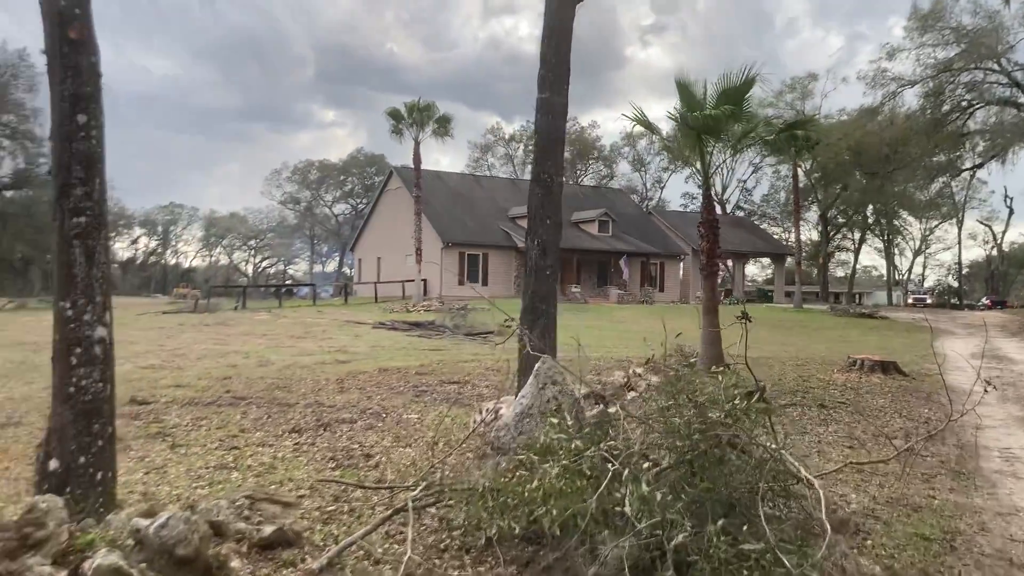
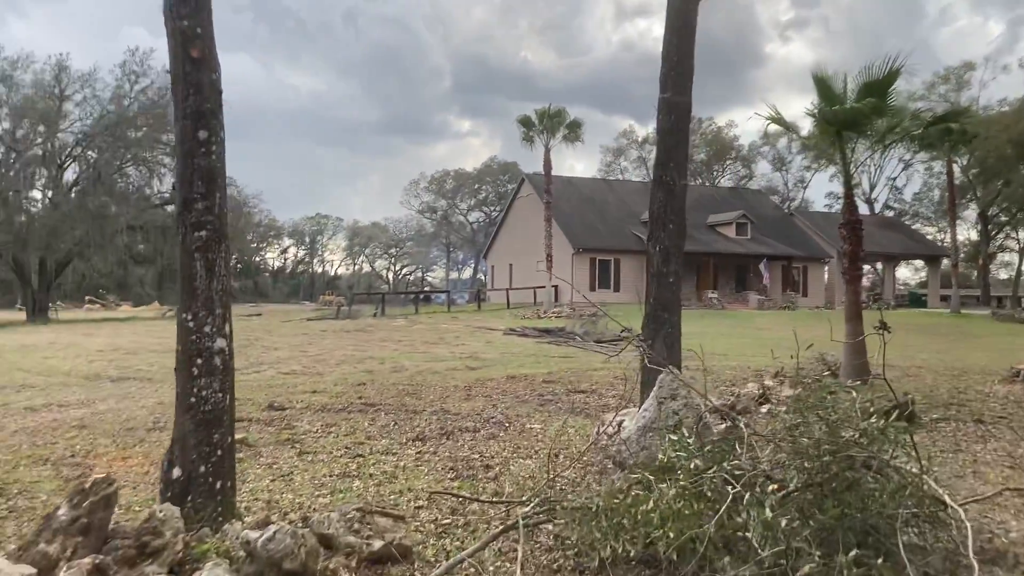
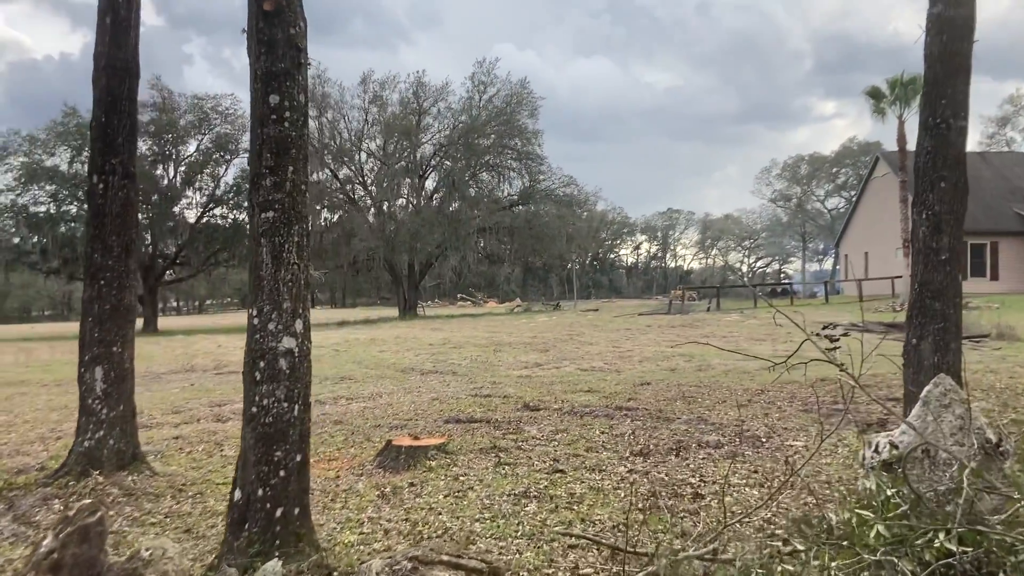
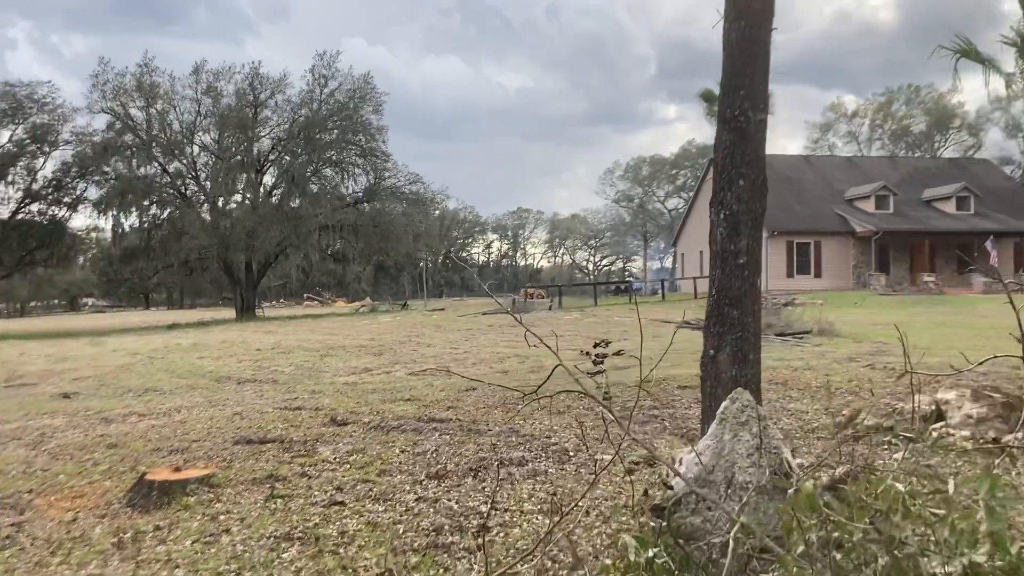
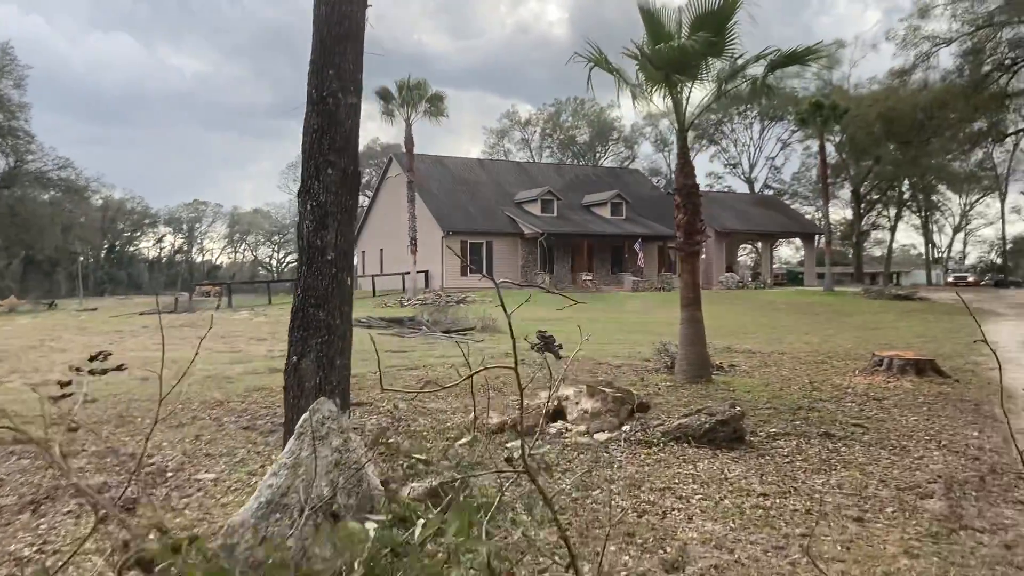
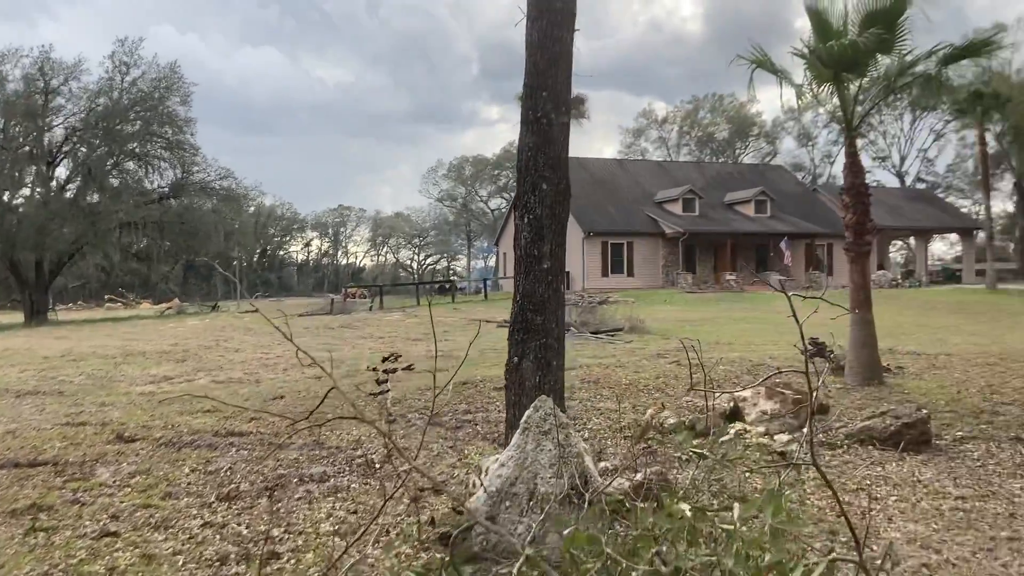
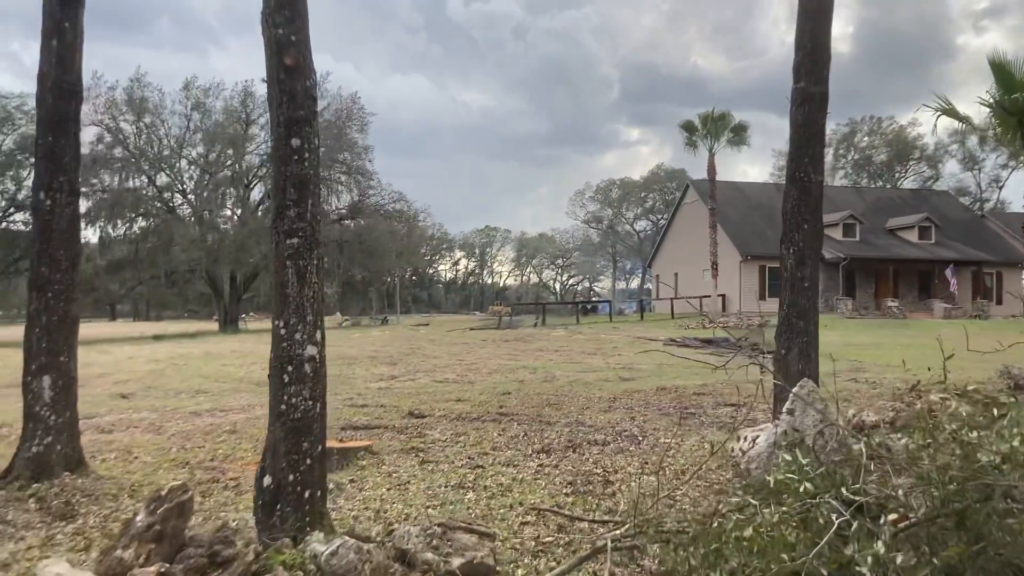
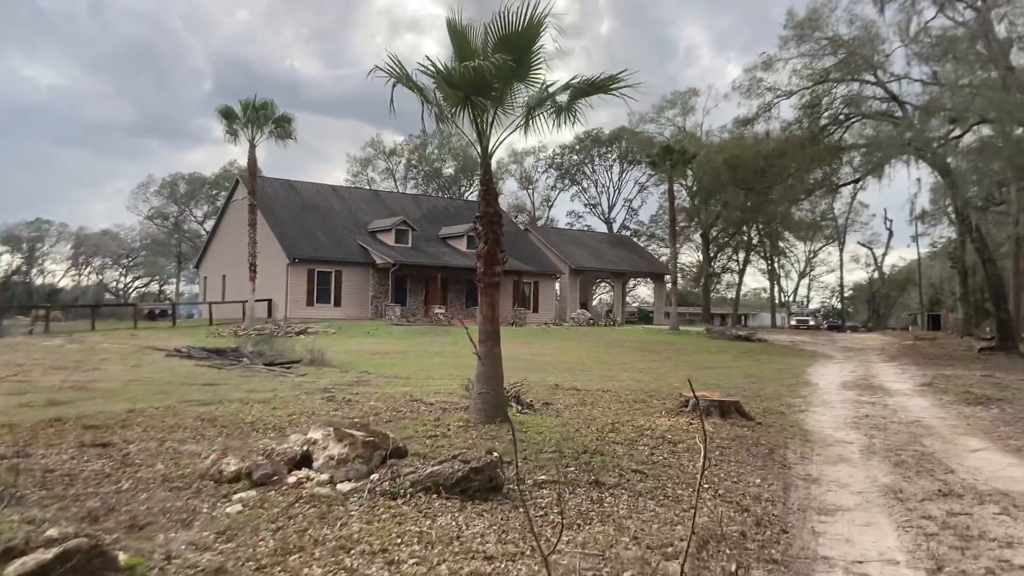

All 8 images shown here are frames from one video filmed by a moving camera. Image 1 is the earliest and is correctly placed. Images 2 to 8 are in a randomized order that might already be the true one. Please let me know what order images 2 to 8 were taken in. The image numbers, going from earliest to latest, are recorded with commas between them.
2, 7, 3, 4, 6, 5, 8
